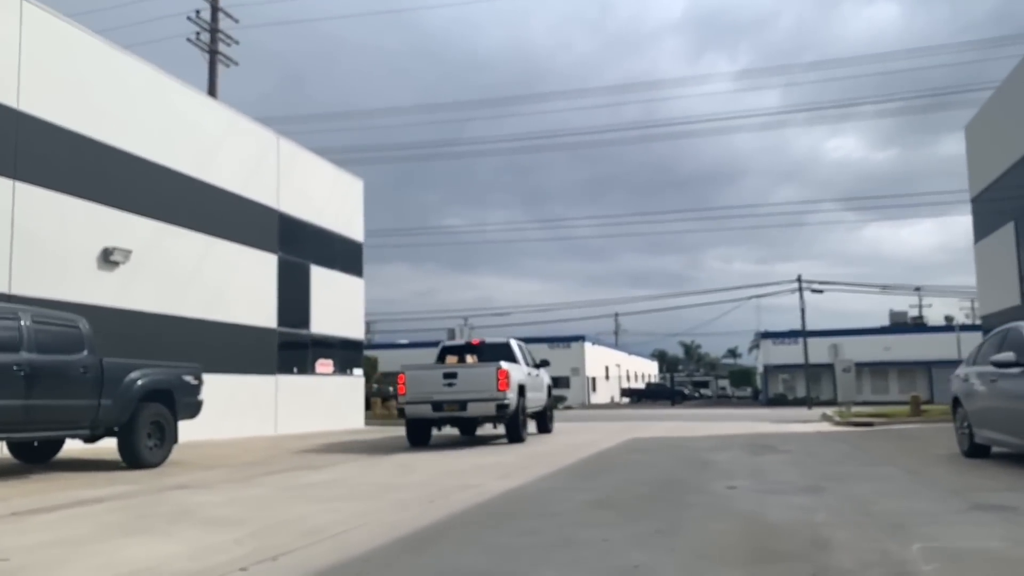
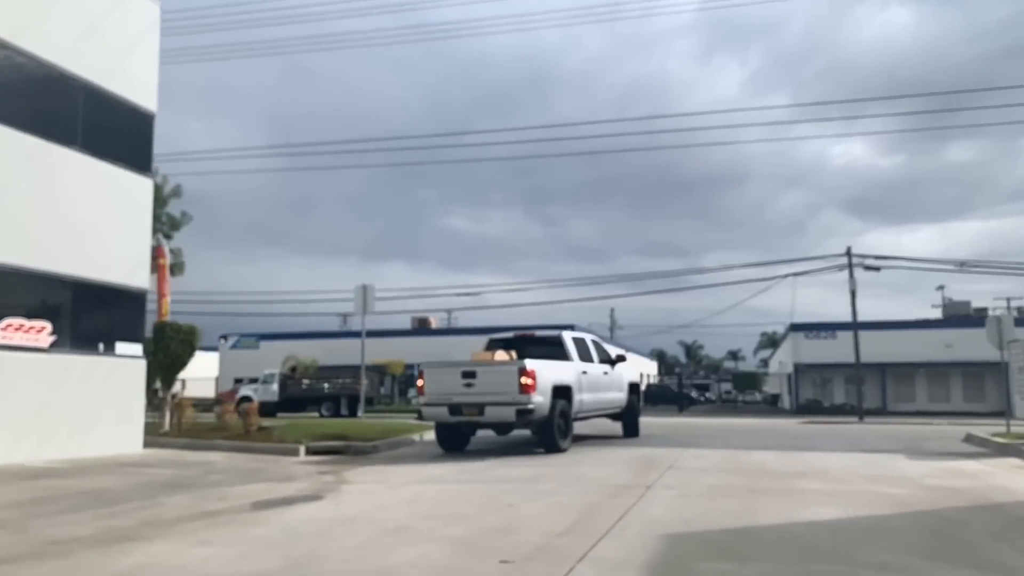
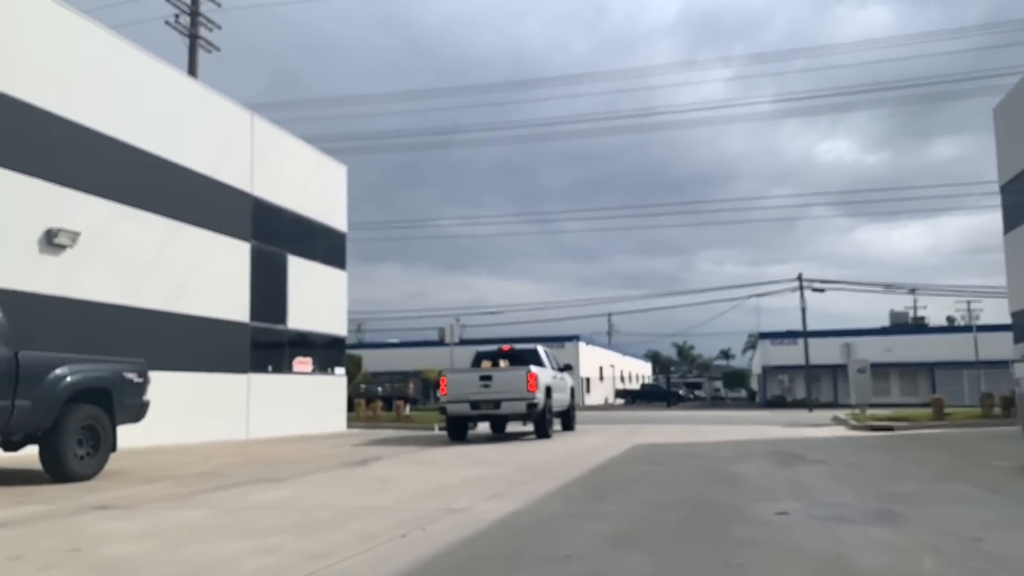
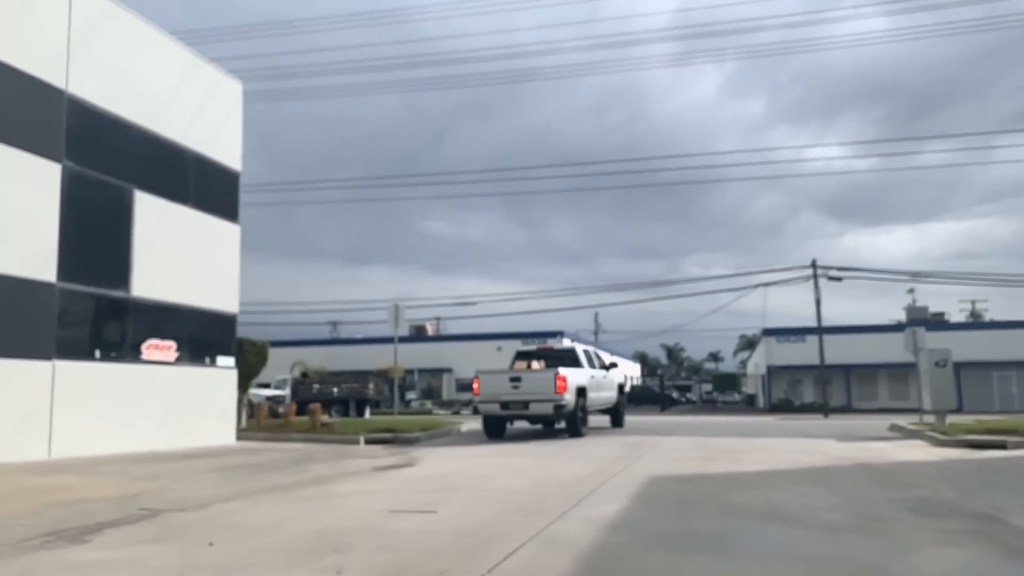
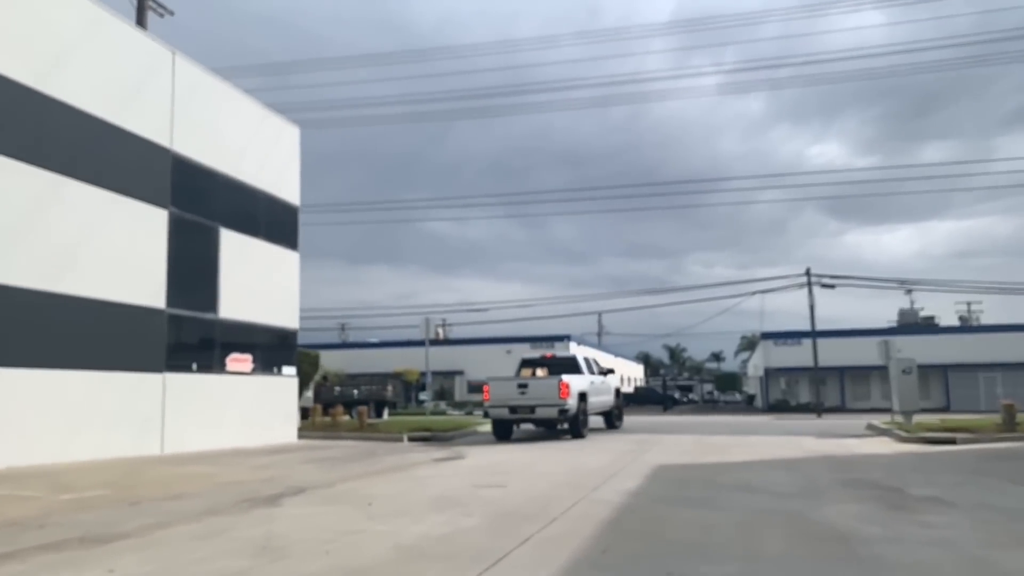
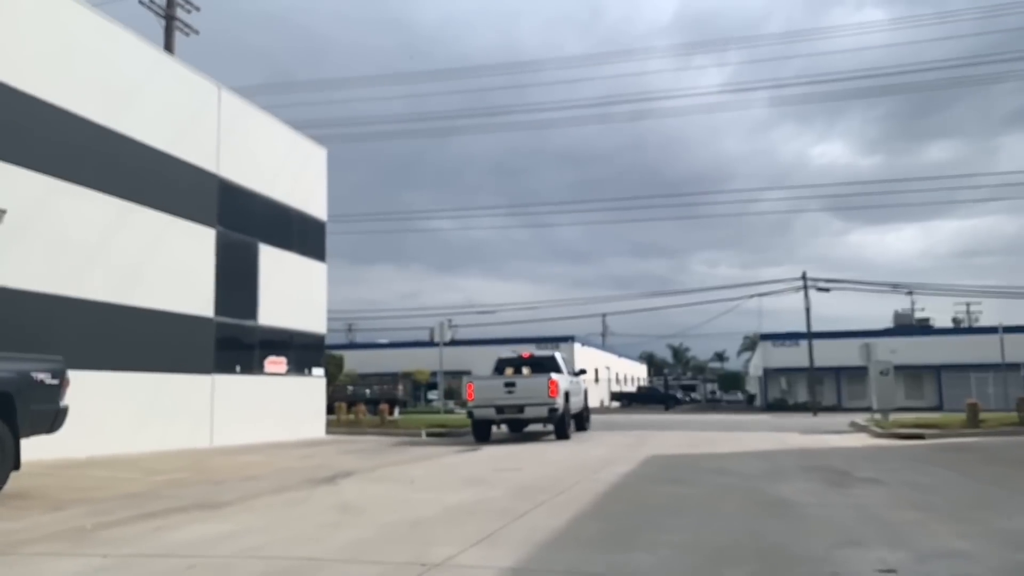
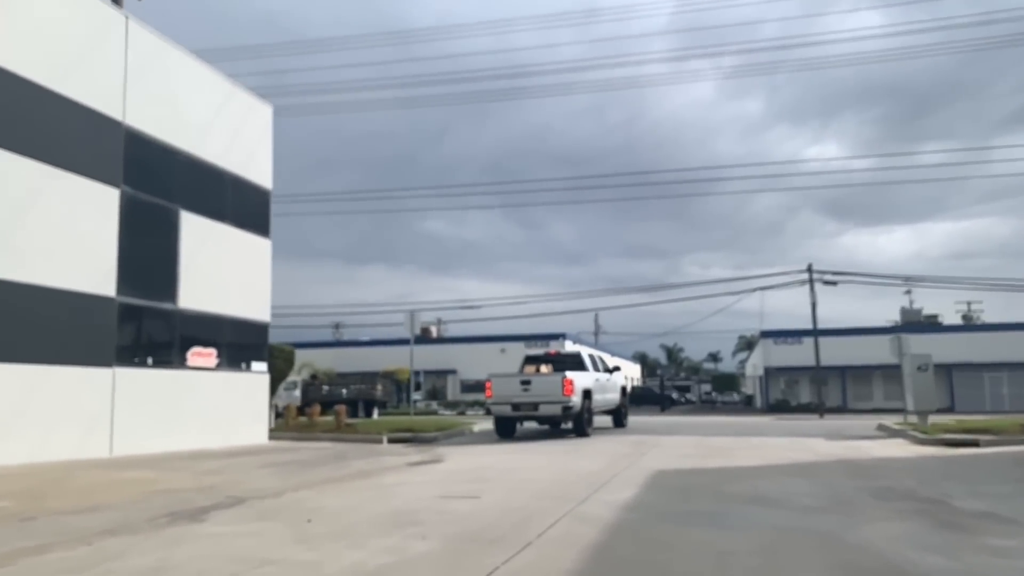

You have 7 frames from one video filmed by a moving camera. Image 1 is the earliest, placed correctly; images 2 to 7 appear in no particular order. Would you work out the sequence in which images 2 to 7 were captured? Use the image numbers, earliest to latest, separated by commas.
3, 6, 5, 7, 4, 2
